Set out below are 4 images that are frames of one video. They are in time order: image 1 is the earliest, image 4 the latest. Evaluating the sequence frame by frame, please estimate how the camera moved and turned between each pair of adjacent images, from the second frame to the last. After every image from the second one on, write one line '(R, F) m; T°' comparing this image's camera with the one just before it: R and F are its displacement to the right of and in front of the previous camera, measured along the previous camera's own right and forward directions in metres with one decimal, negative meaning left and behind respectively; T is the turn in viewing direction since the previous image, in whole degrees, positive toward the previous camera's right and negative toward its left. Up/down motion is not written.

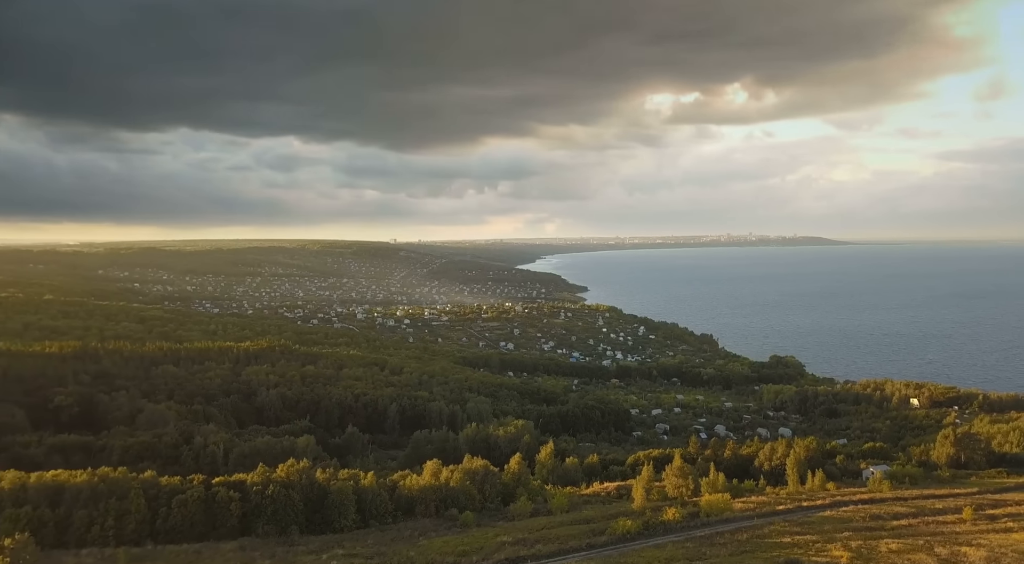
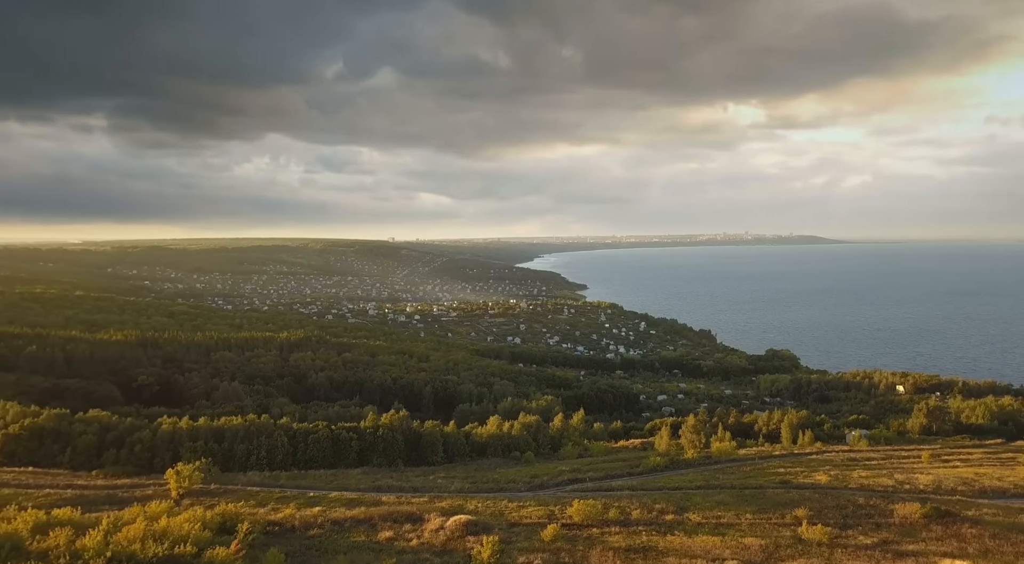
(-2.7, -8.3) m; 0°
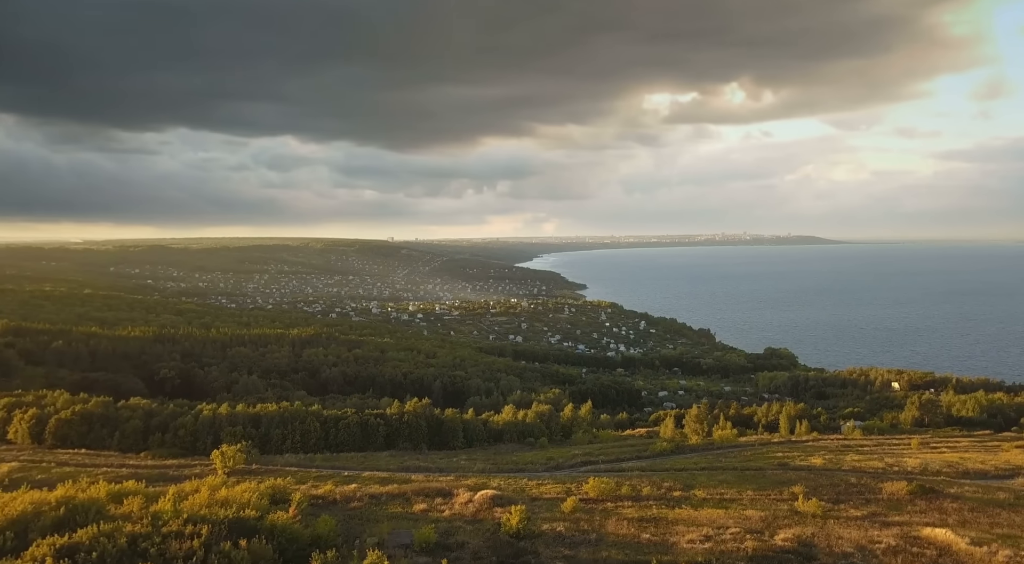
(-0.9, -2.7) m; 0°
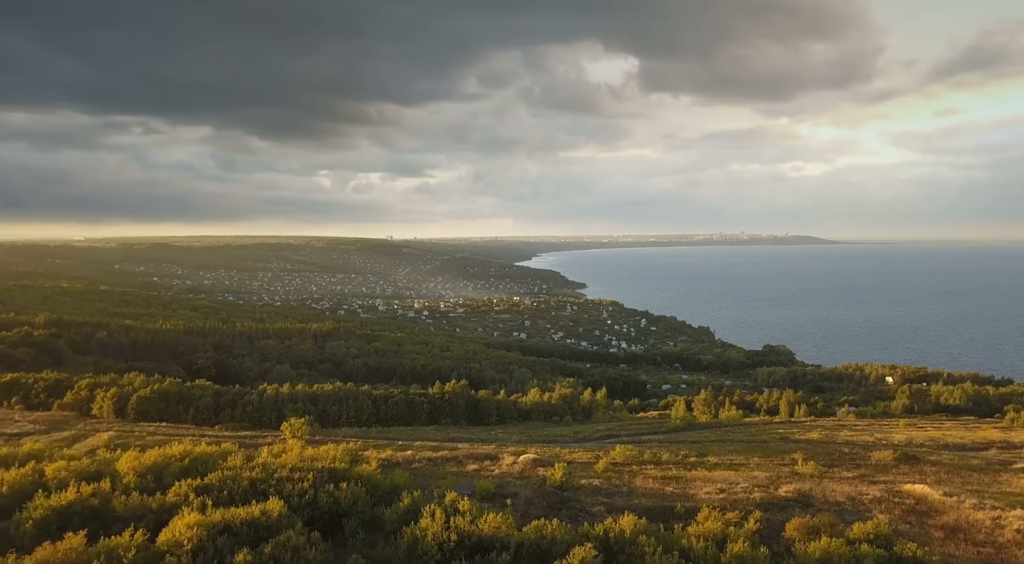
(-1.7, -4.7) m; 0°
